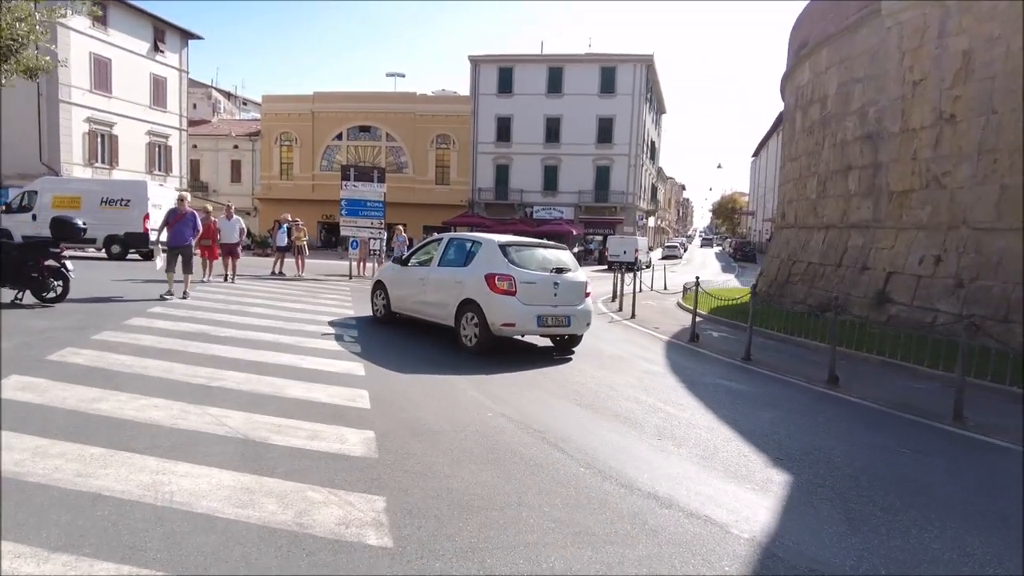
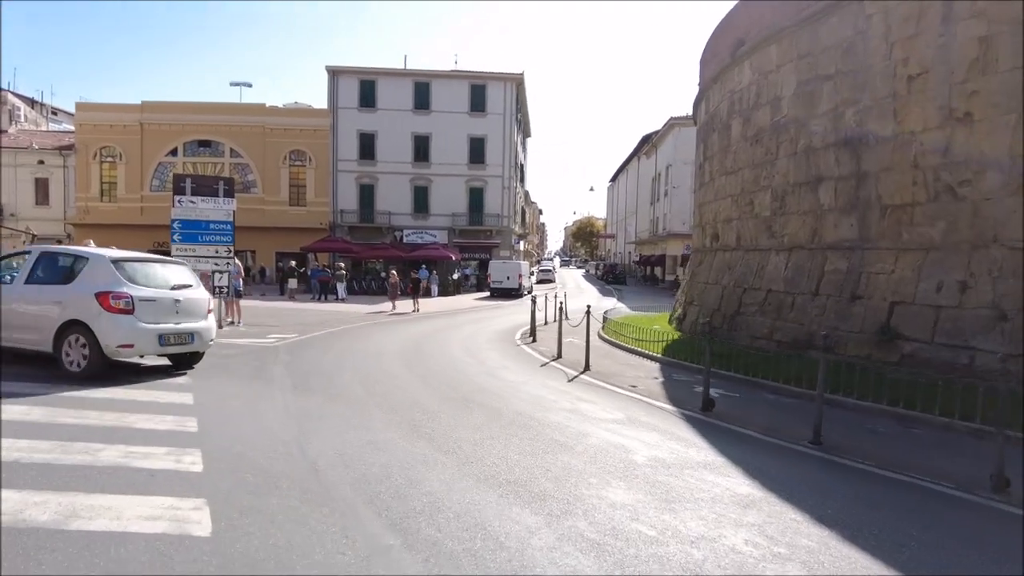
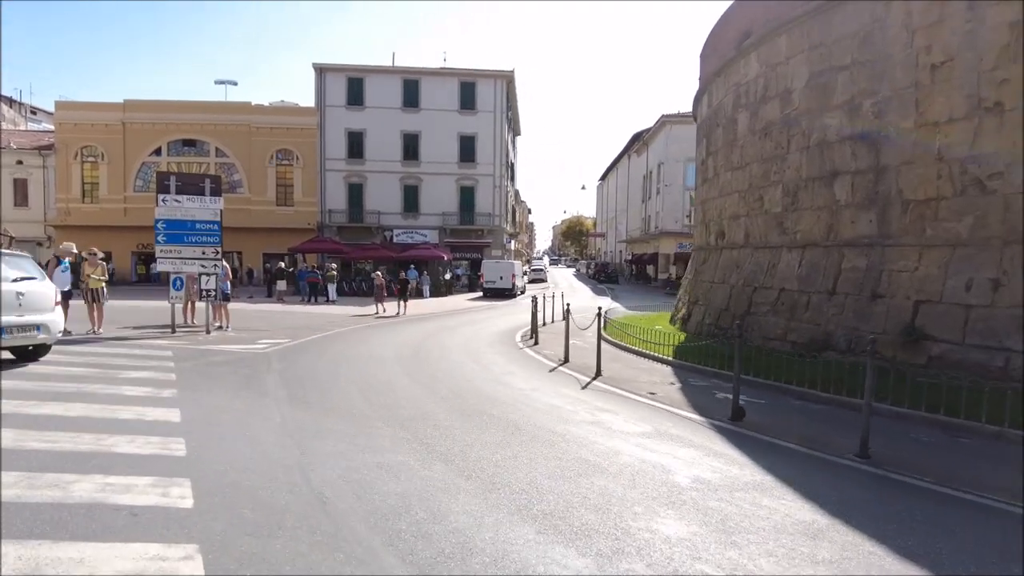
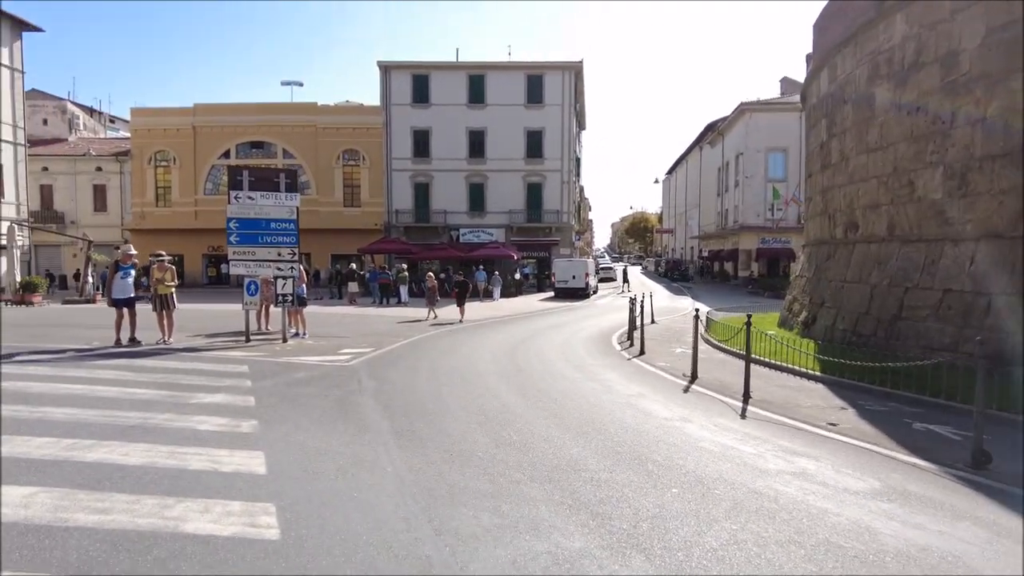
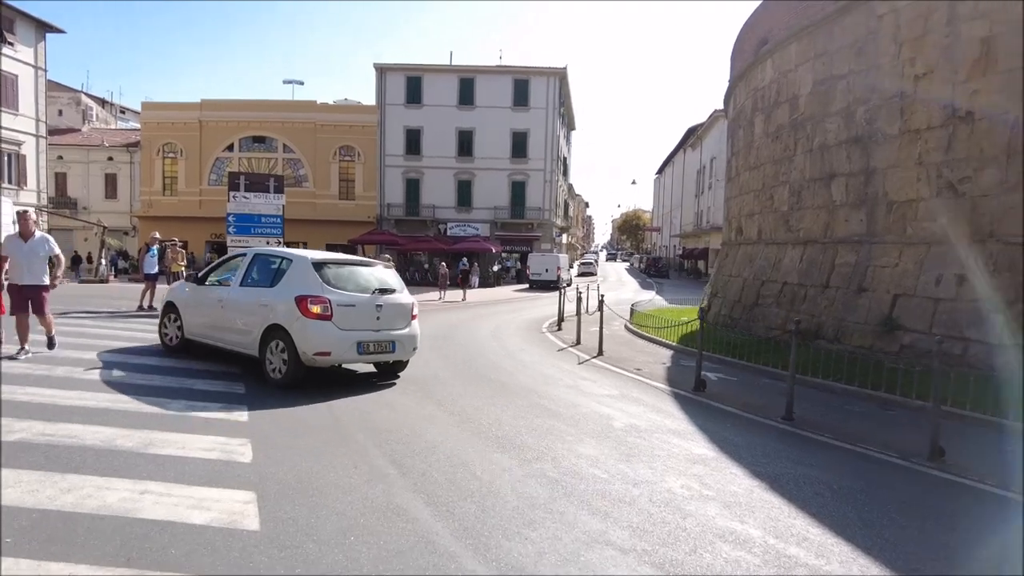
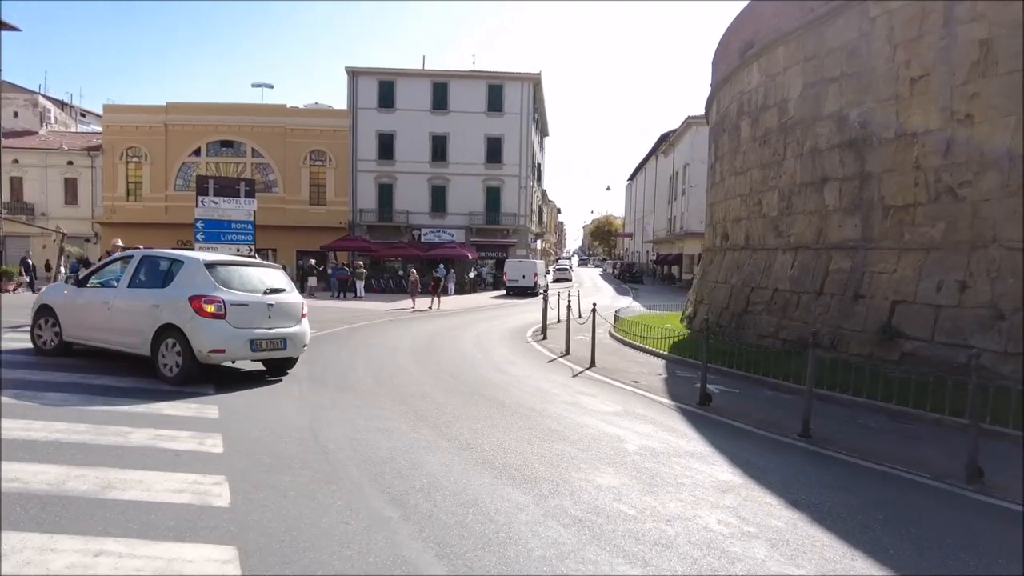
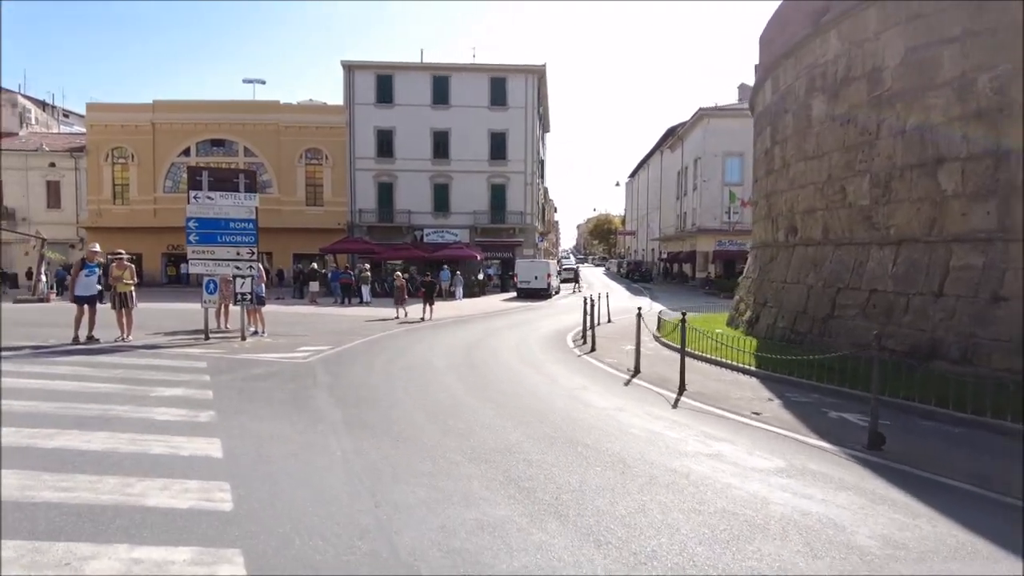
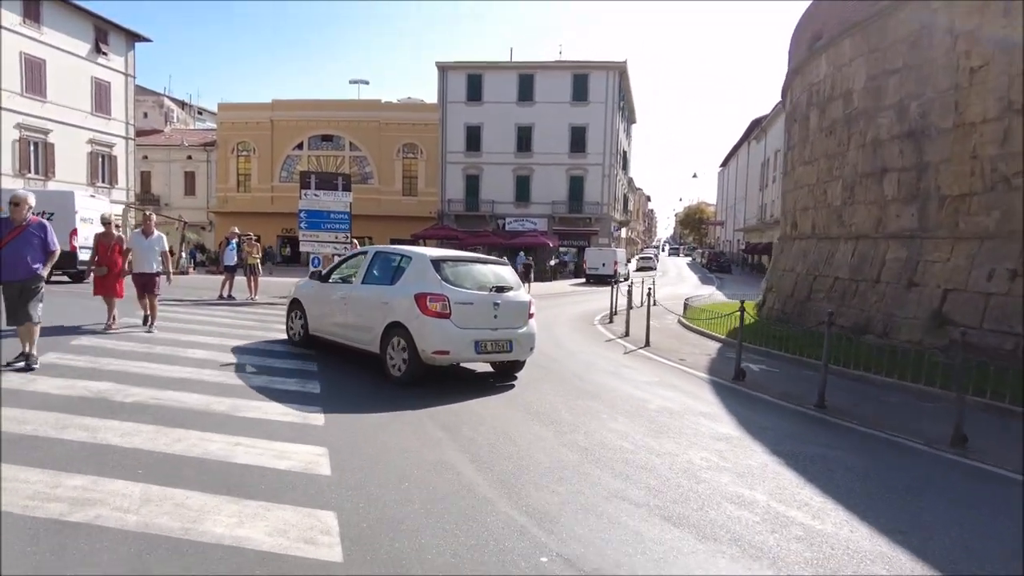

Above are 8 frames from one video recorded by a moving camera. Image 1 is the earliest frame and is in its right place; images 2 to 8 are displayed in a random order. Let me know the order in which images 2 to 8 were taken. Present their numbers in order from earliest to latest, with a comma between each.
8, 5, 6, 2, 3, 7, 4
